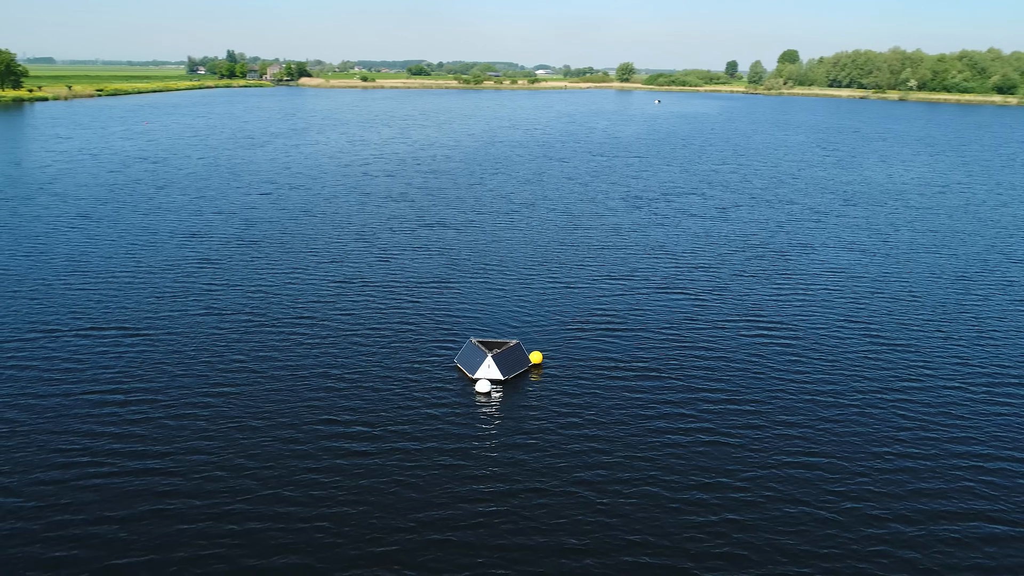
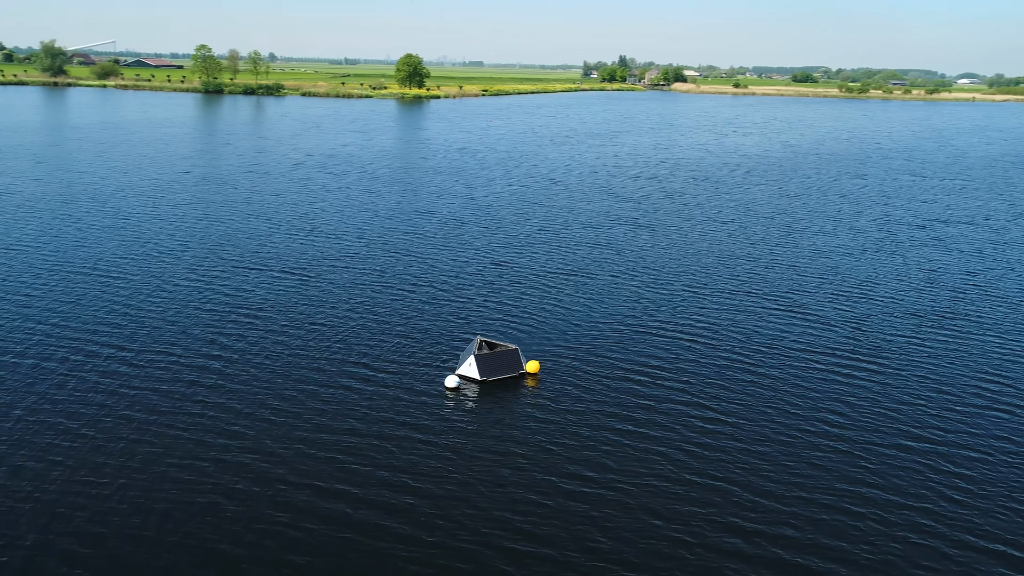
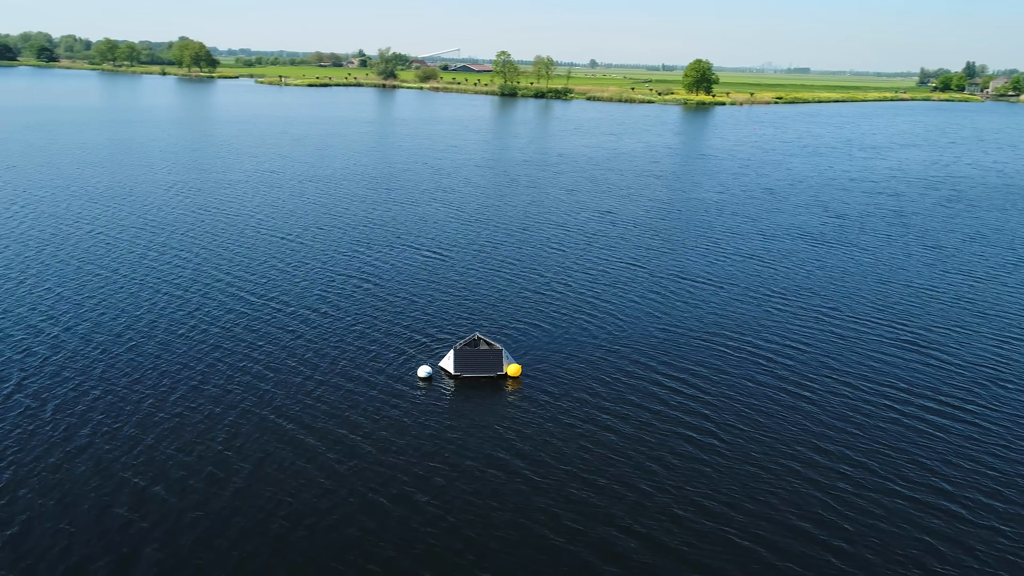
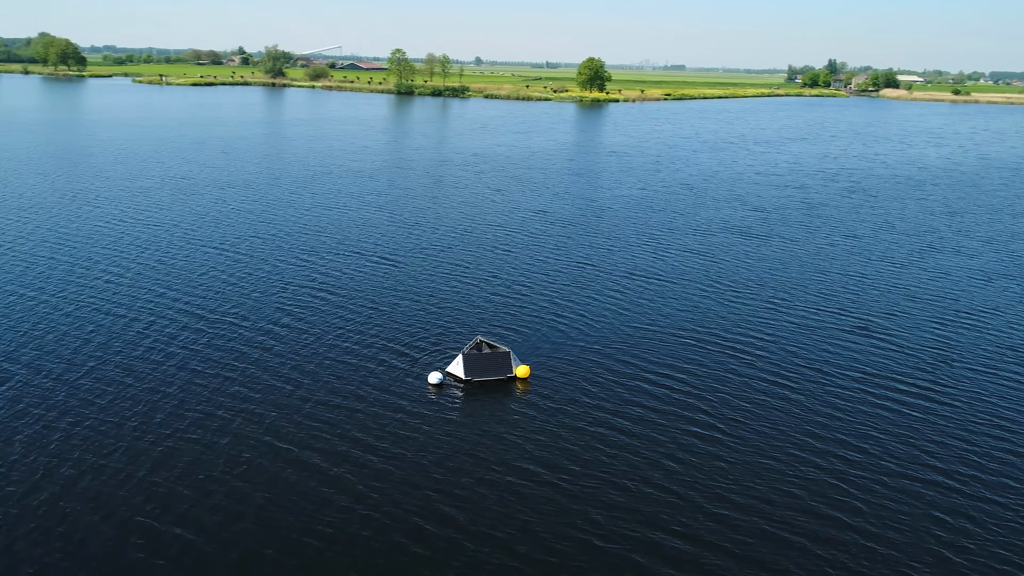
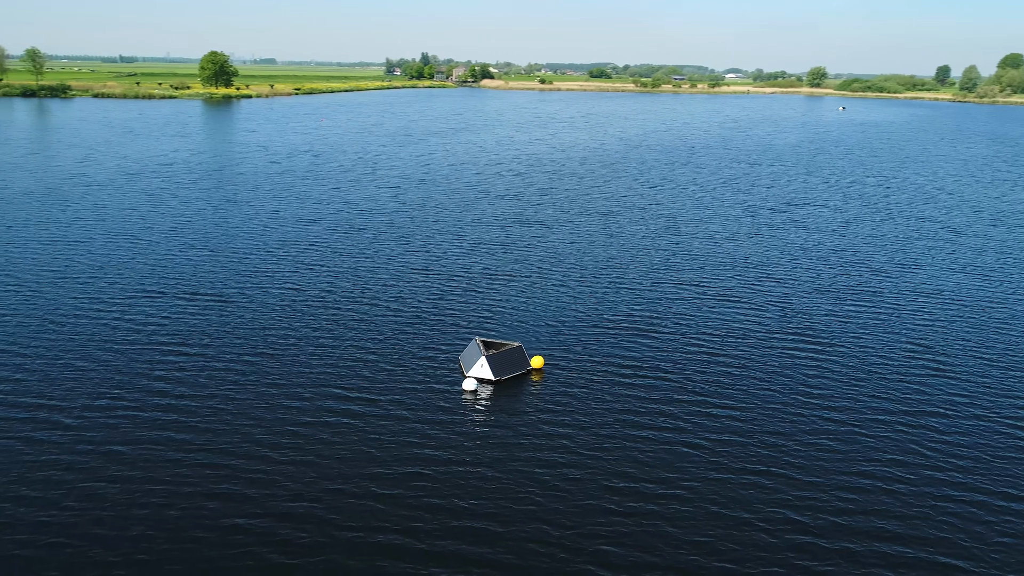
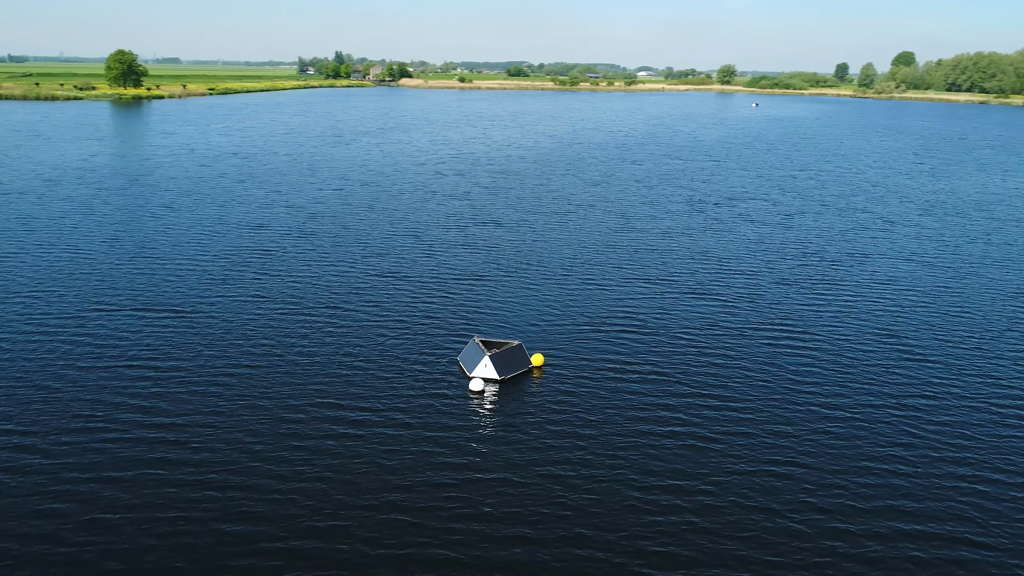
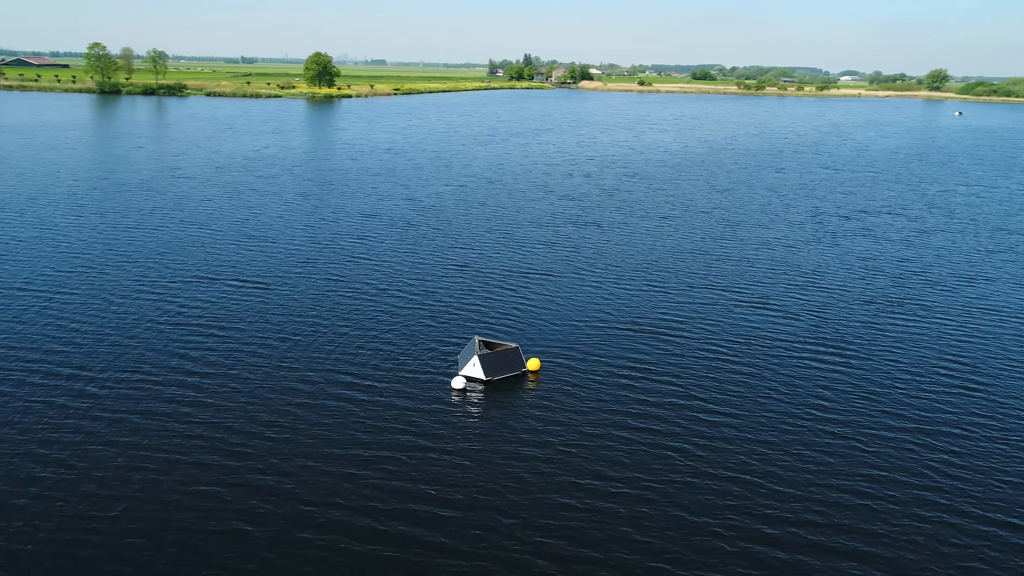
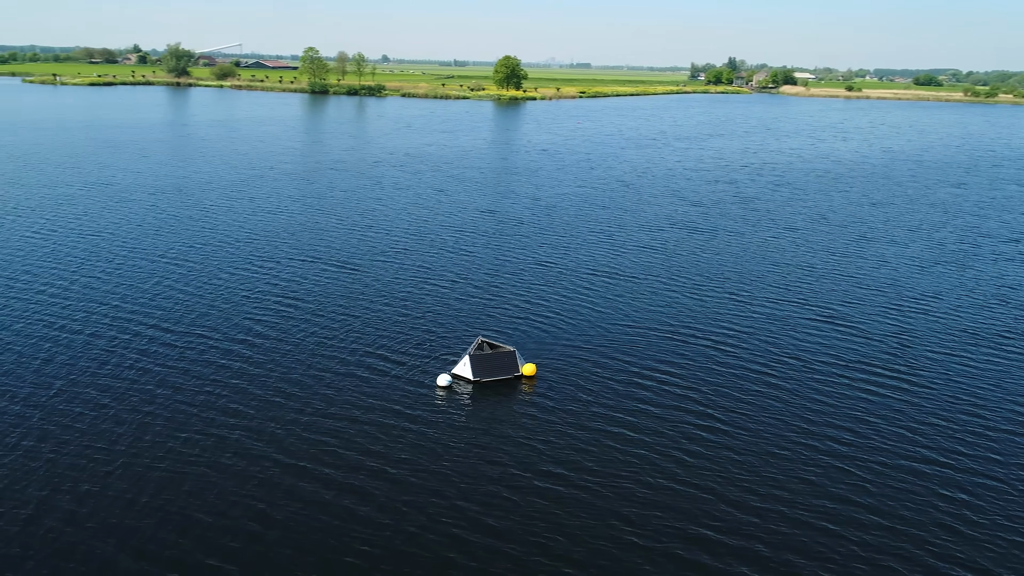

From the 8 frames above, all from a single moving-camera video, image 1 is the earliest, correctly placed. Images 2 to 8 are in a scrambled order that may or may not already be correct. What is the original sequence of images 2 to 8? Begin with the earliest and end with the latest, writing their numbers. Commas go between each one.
6, 5, 7, 2, 8, 4, 3
